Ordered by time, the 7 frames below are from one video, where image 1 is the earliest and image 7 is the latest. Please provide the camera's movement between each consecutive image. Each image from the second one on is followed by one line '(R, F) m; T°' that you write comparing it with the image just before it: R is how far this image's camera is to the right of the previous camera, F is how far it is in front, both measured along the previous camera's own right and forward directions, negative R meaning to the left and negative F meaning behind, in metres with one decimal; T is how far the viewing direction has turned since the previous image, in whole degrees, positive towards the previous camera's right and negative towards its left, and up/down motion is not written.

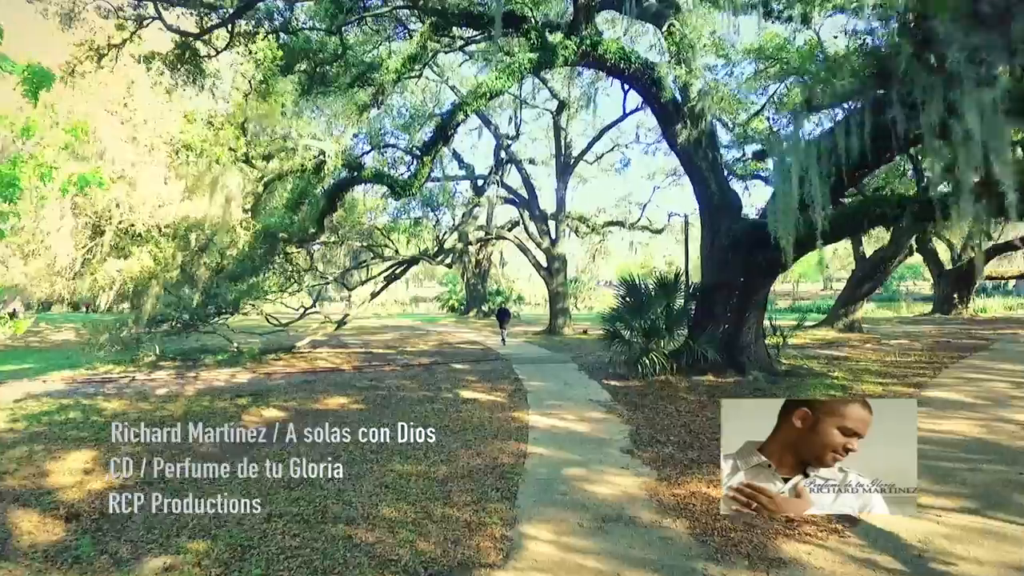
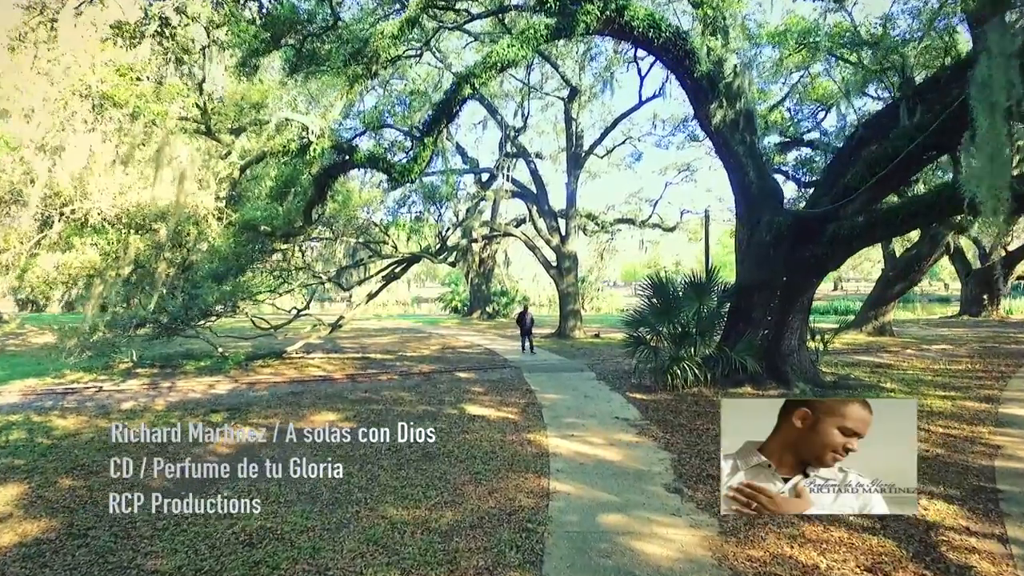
(-0.2, +1.2) m; 0°
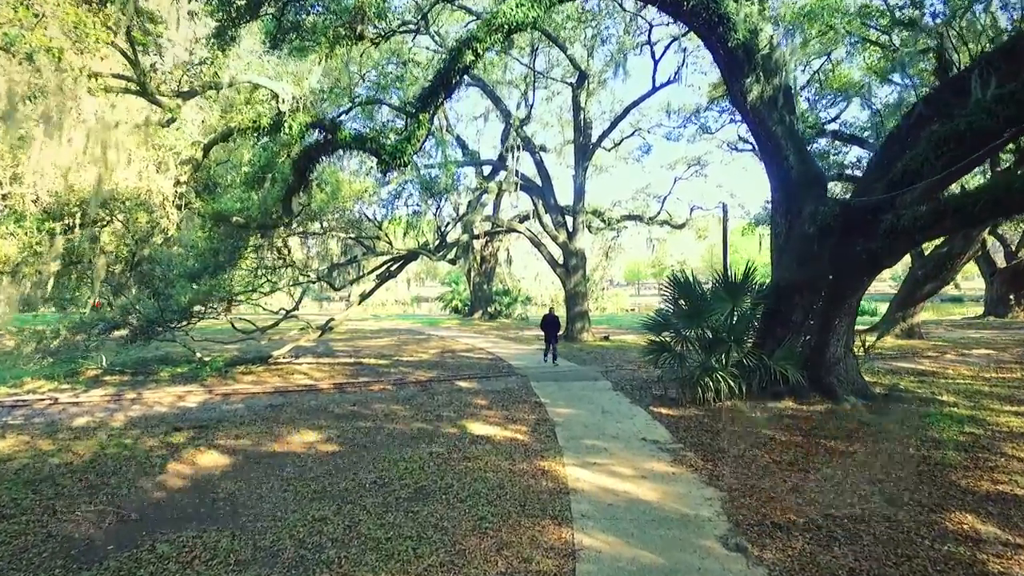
(-0.1, +1.1) m; 0°
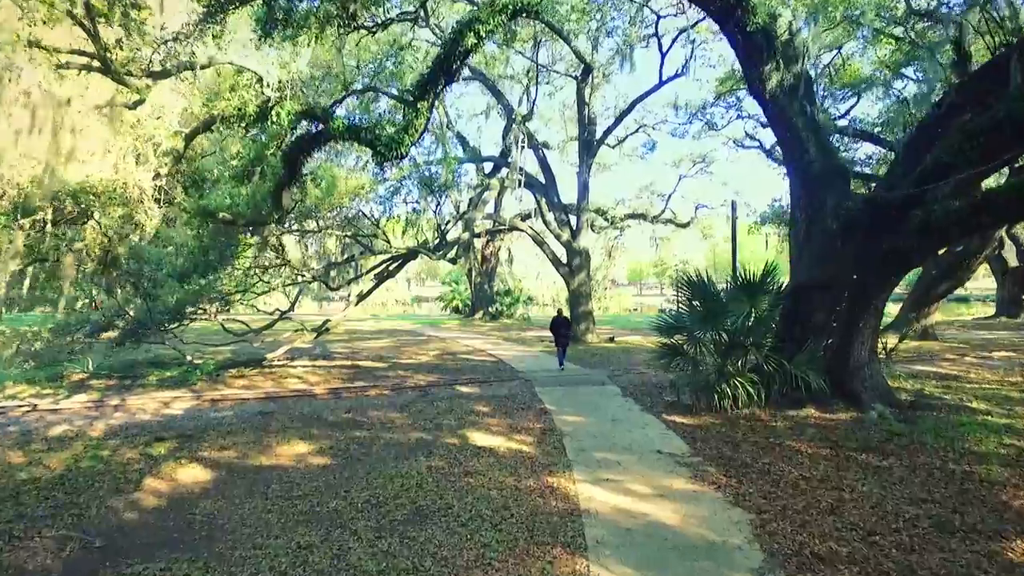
(-0.1, +0.5) m; 0°
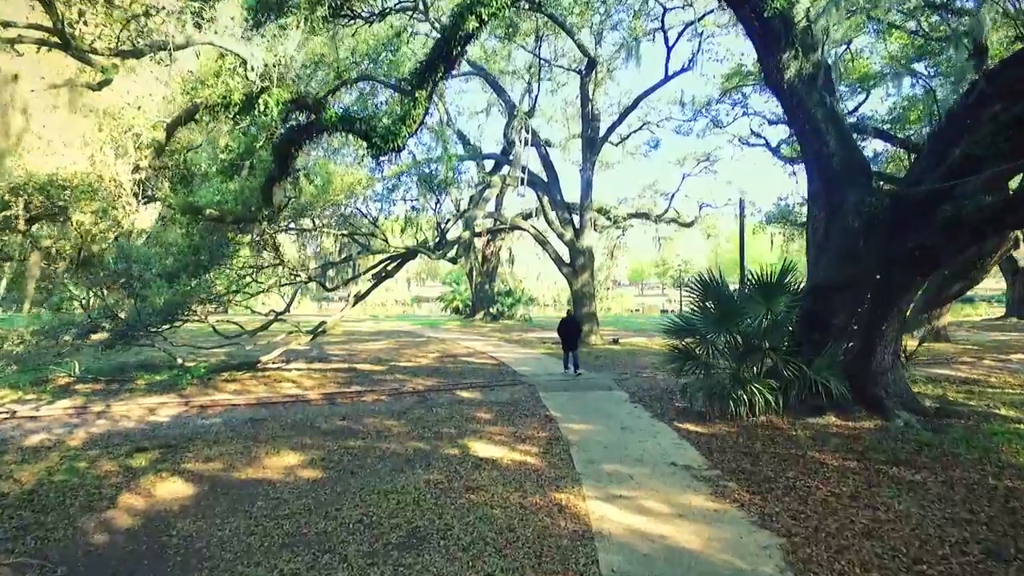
(0.0, +0.4) m; 0°
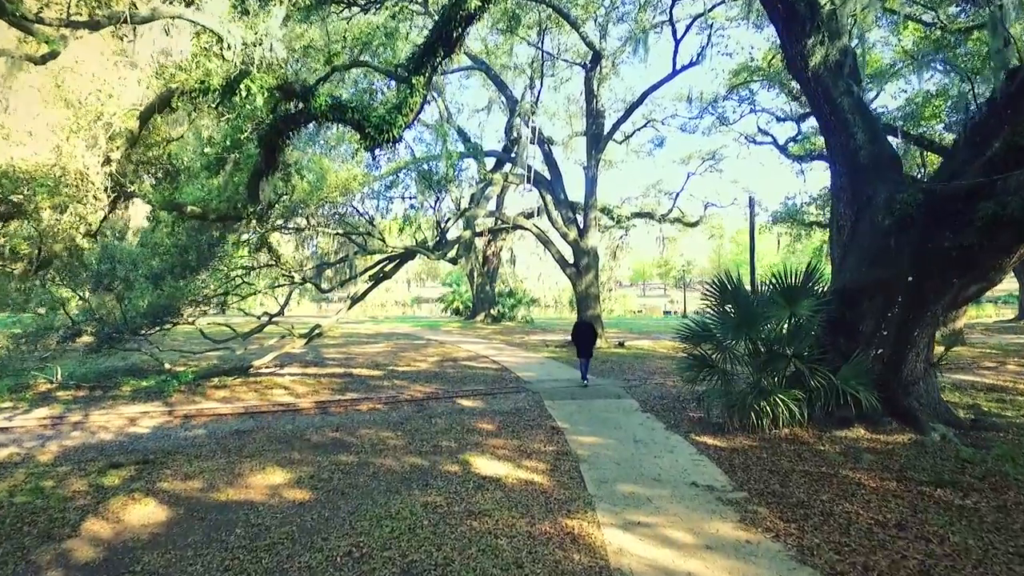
(-0.1, +0.5) m; 0°
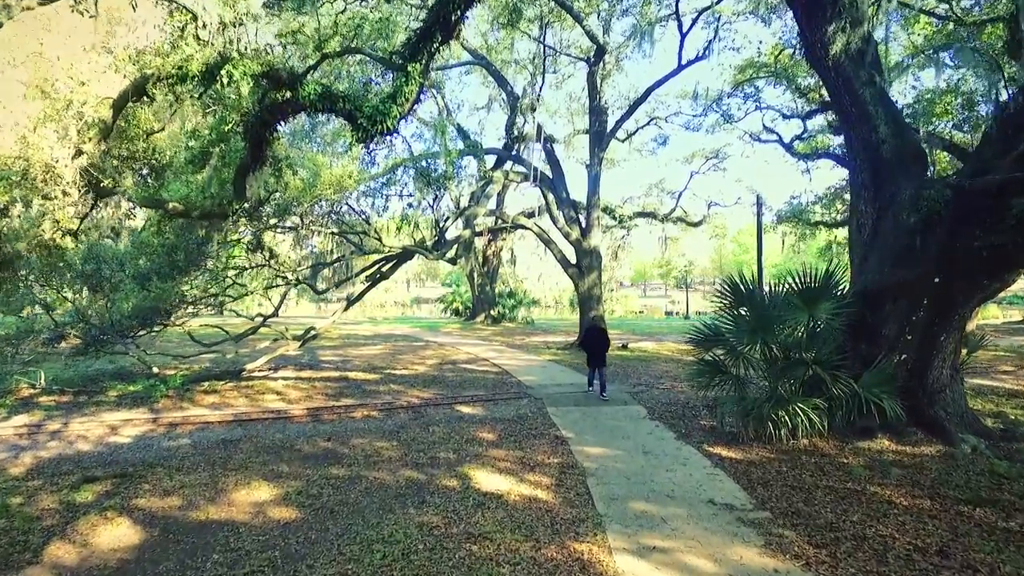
(0.0, +0.4) m; 0°
